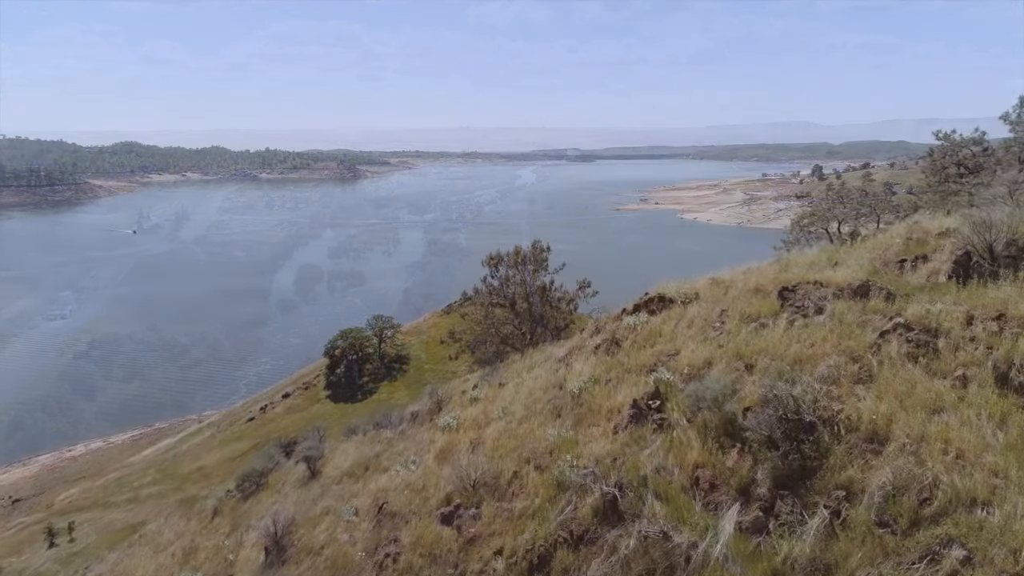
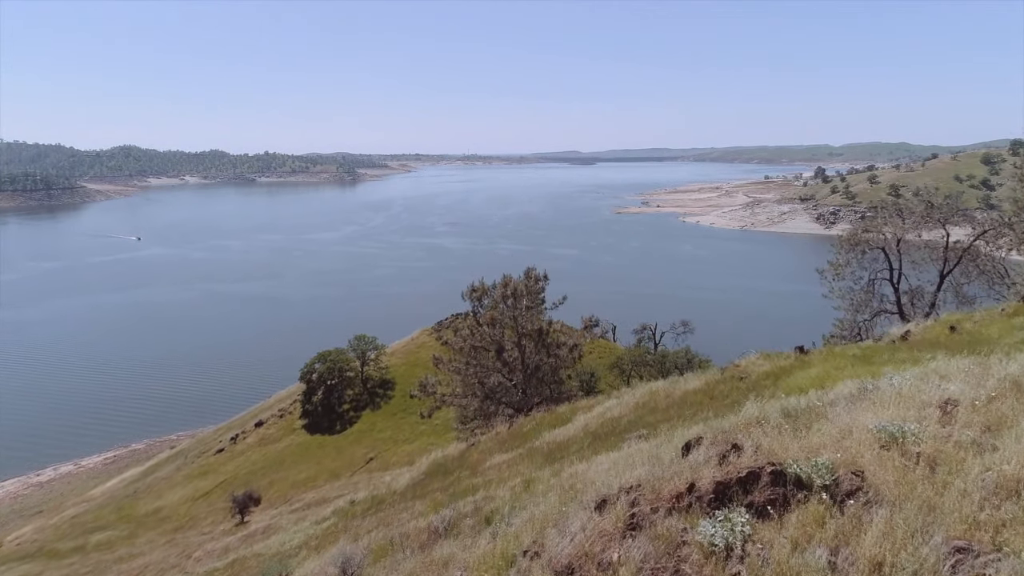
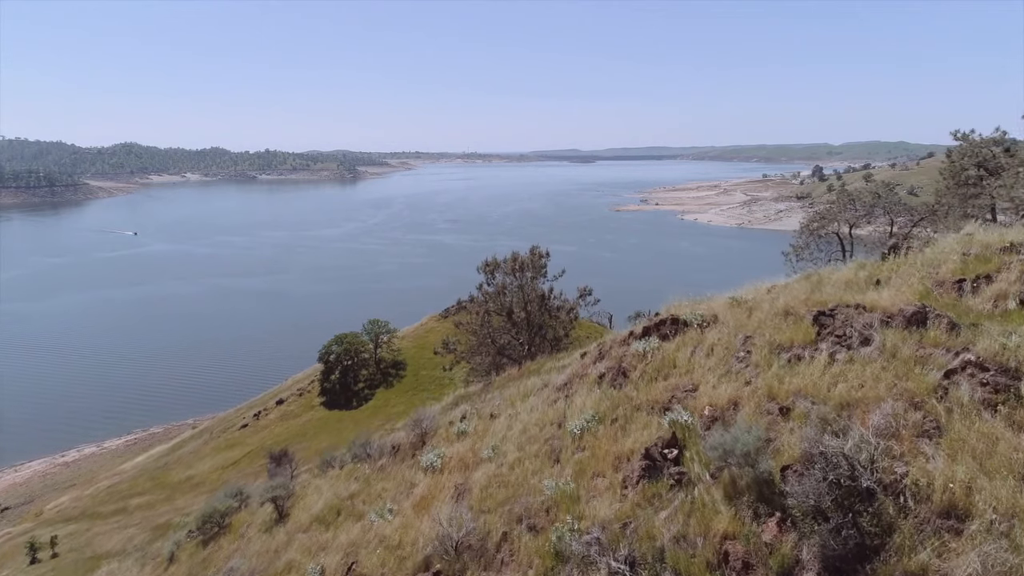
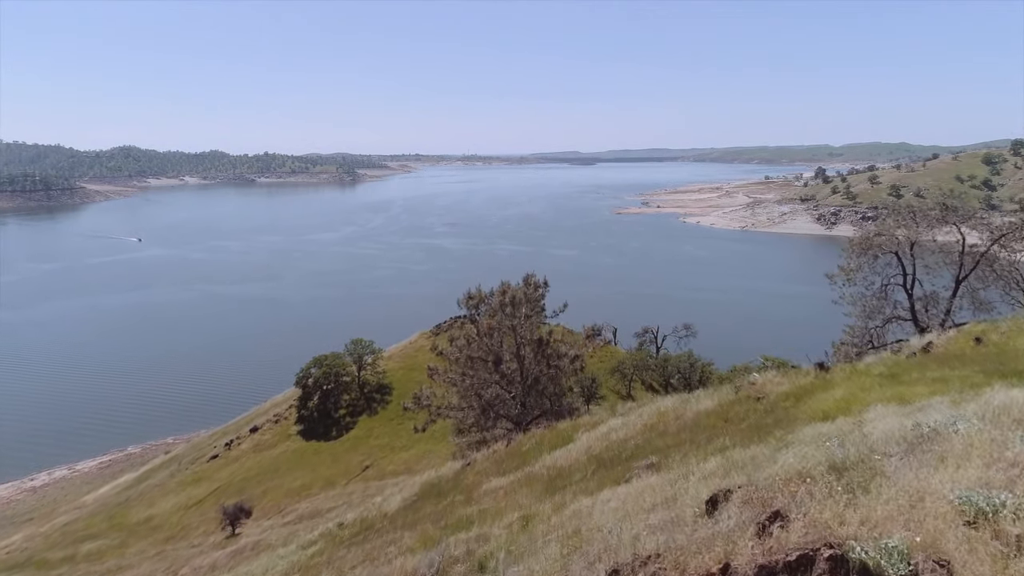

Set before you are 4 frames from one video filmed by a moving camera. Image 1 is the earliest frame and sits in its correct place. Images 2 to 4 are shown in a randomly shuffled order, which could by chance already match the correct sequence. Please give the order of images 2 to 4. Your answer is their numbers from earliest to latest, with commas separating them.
3, 2, 4
